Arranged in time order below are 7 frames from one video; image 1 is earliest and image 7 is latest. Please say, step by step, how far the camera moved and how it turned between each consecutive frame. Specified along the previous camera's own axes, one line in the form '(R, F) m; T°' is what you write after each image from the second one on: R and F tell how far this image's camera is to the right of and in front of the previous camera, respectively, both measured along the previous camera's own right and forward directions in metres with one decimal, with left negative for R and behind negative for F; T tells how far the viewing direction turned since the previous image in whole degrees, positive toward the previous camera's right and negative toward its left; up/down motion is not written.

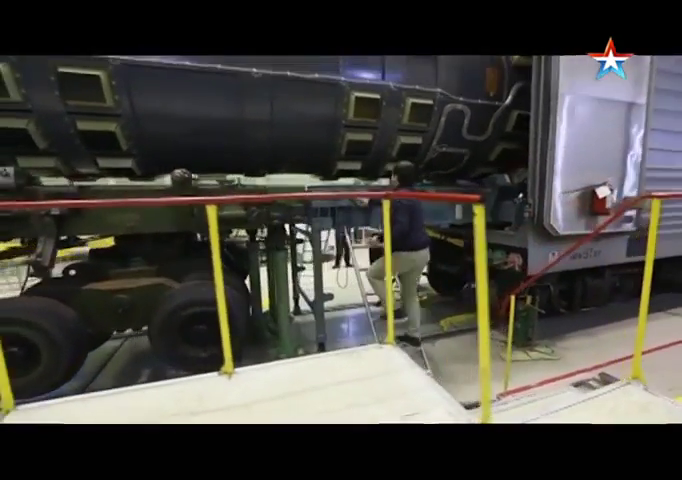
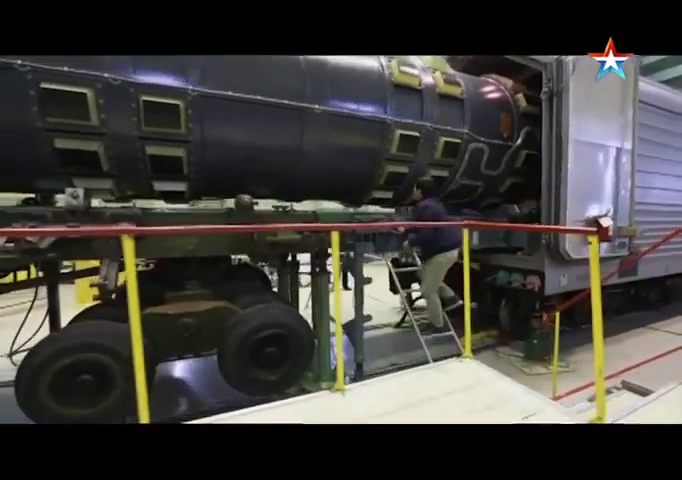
(-0.8, -0.1) m; +6°
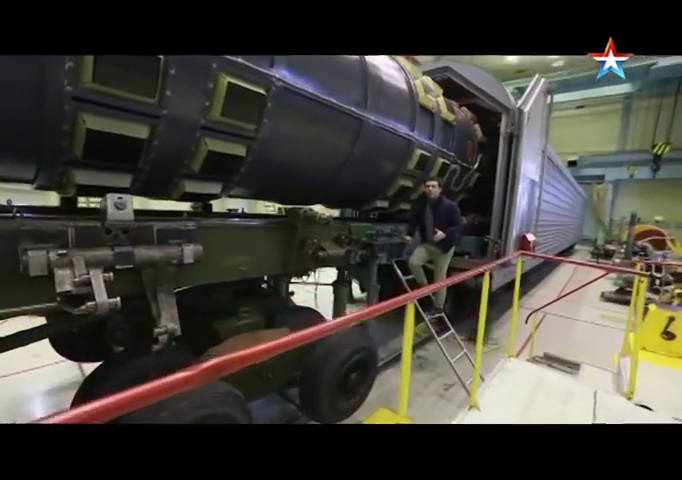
(-1.7, +0.5) m; +25°
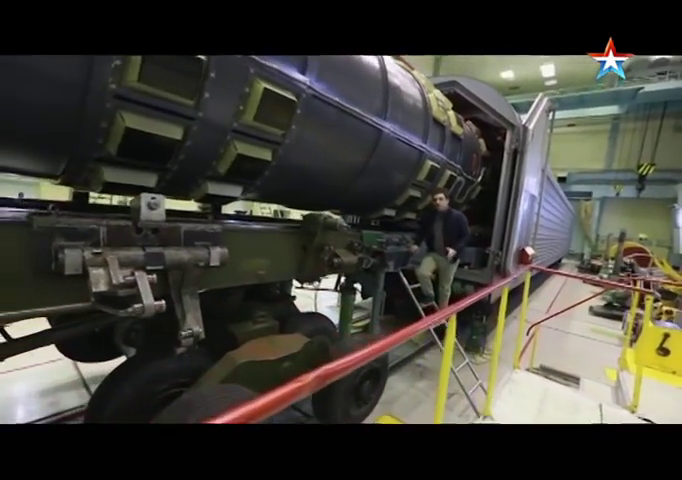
(-0.2, 0.0) m; +2°
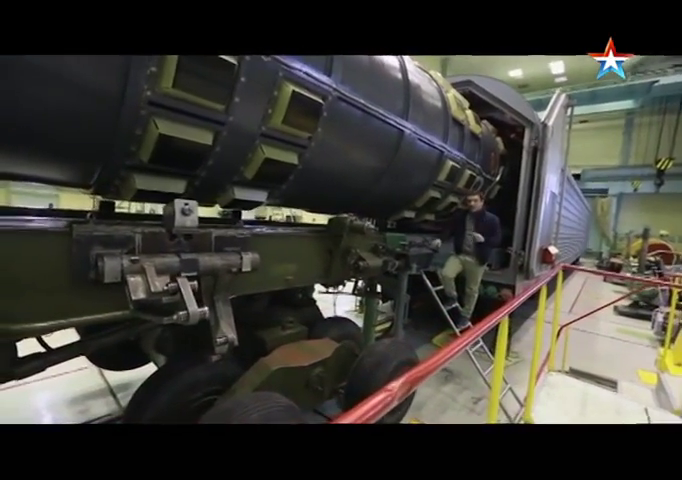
(-0.1, 0.0) m; -2°
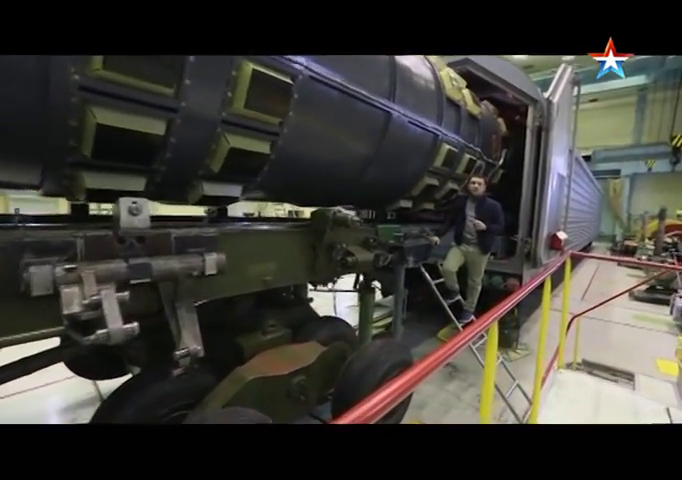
(+0.2, +0.2) m; -1°
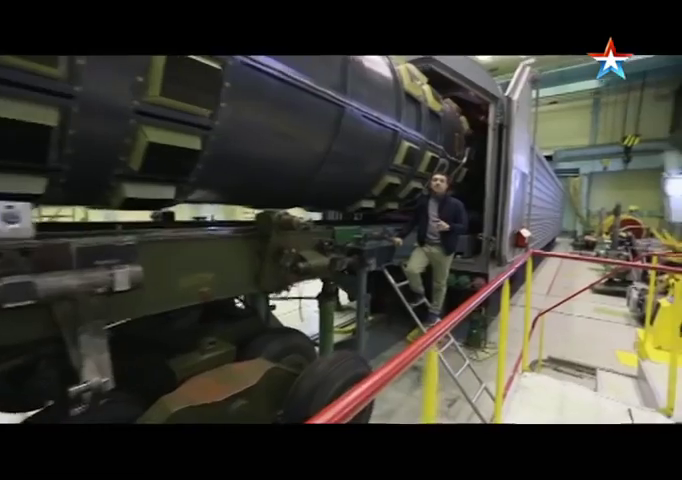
(+0.2, +0.2) m; +4°
